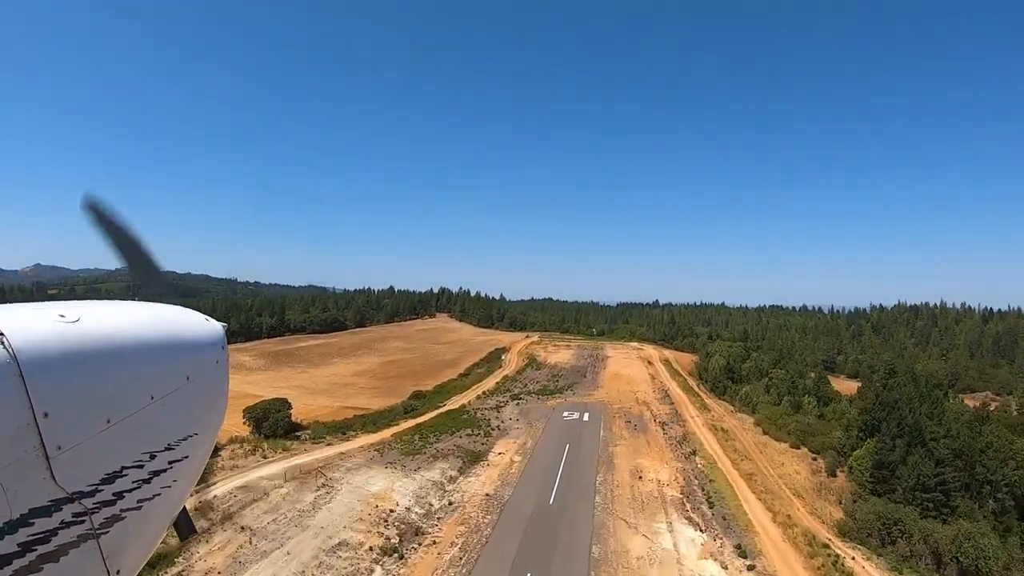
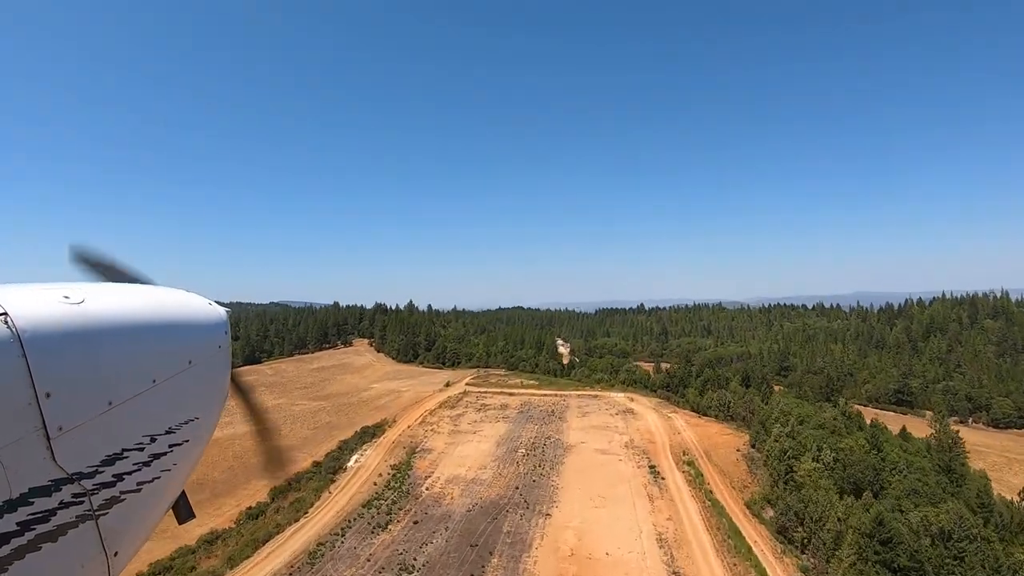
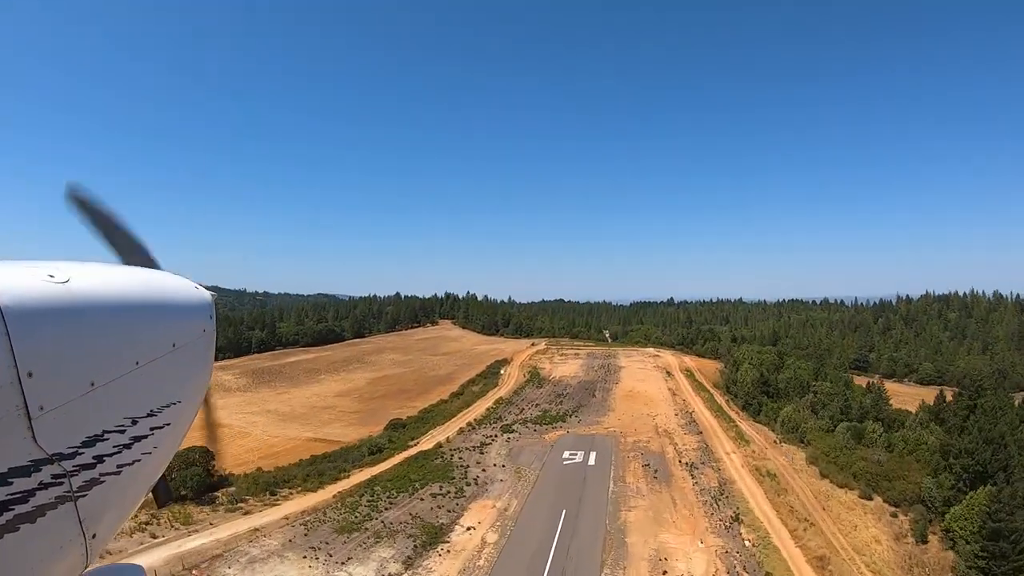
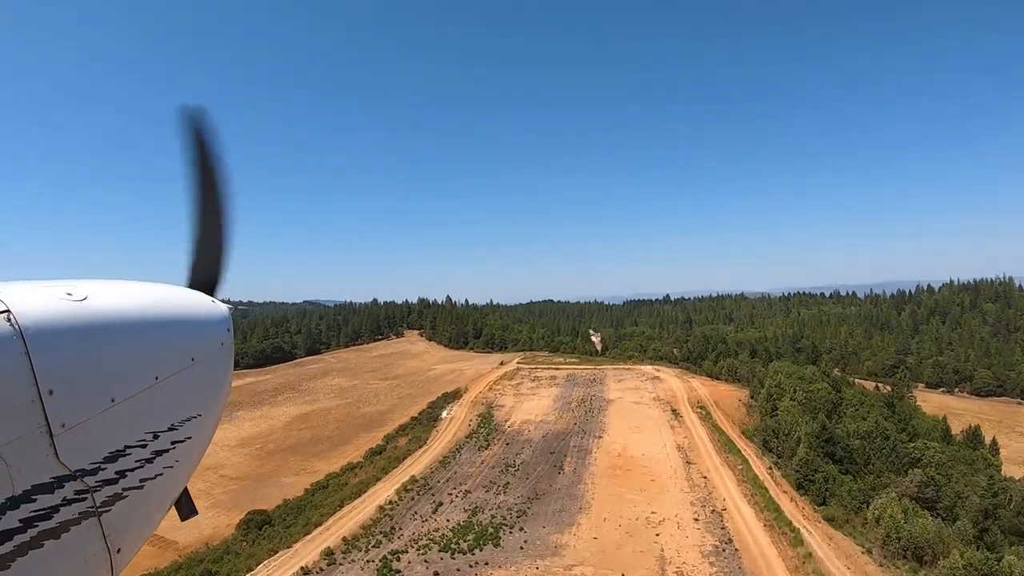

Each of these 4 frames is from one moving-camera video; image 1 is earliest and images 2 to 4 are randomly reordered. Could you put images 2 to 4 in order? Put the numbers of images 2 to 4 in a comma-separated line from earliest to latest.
3, 4, 2
